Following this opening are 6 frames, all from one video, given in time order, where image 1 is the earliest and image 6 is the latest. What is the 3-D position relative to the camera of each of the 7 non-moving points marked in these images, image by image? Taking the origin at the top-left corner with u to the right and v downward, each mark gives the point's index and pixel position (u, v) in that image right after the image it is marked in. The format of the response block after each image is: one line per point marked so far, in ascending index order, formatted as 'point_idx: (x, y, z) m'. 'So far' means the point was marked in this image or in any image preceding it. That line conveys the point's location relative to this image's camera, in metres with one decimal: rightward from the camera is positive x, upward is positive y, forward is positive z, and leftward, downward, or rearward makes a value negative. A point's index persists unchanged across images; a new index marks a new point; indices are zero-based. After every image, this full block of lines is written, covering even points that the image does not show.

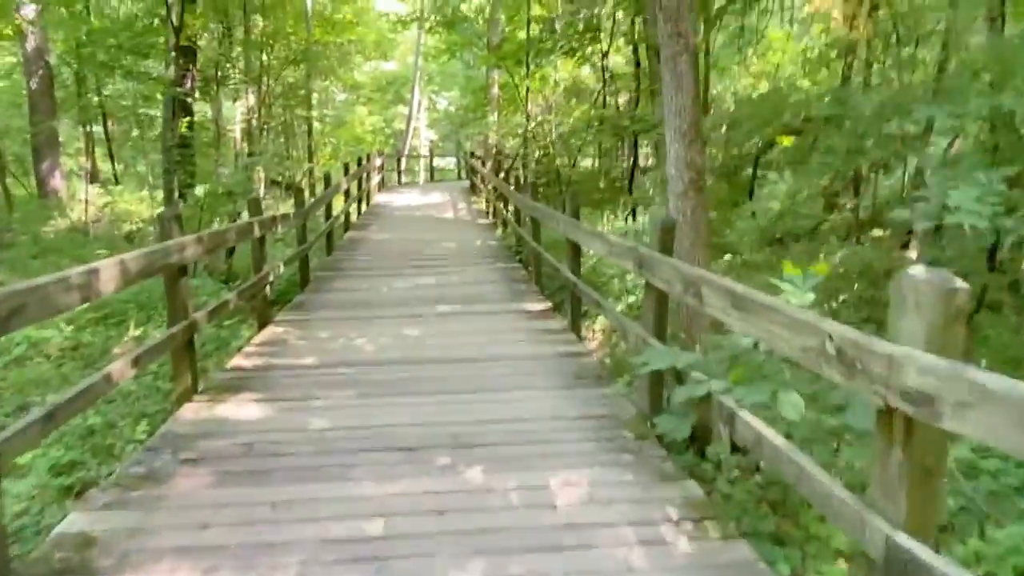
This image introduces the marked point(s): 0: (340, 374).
0: (-1.1, -0.5, +4.2) m
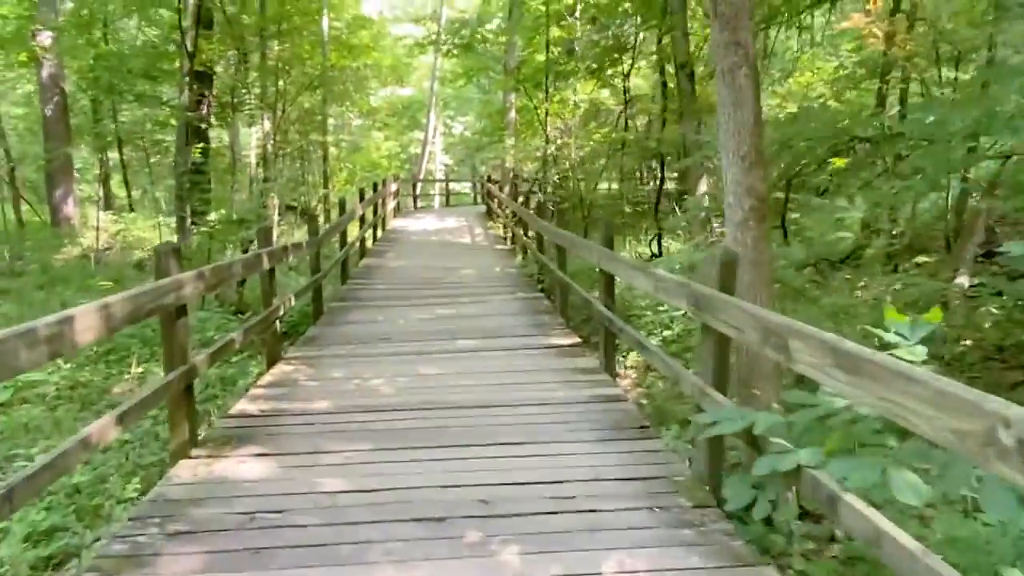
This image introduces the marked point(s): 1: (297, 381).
0: (-0.9, -0.8, +3.8) m
1: (-1.5, -0.7, +4.7) m
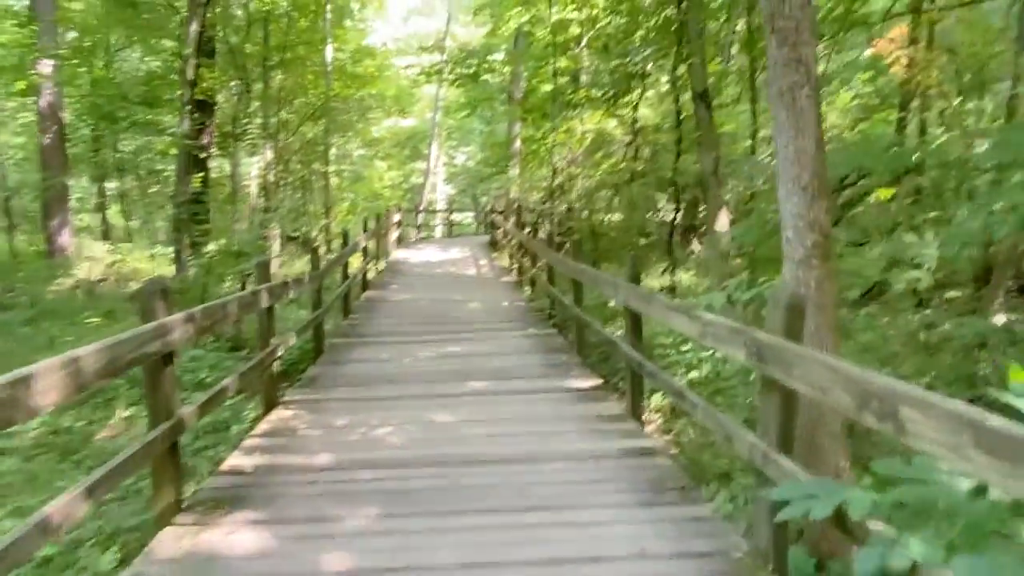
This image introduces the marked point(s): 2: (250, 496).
0: (-0.8, -1.0, +3.4) m
1: (-1.4, -0.9, +4.3) m
2: (-1.3, -1.0, +3.3) m
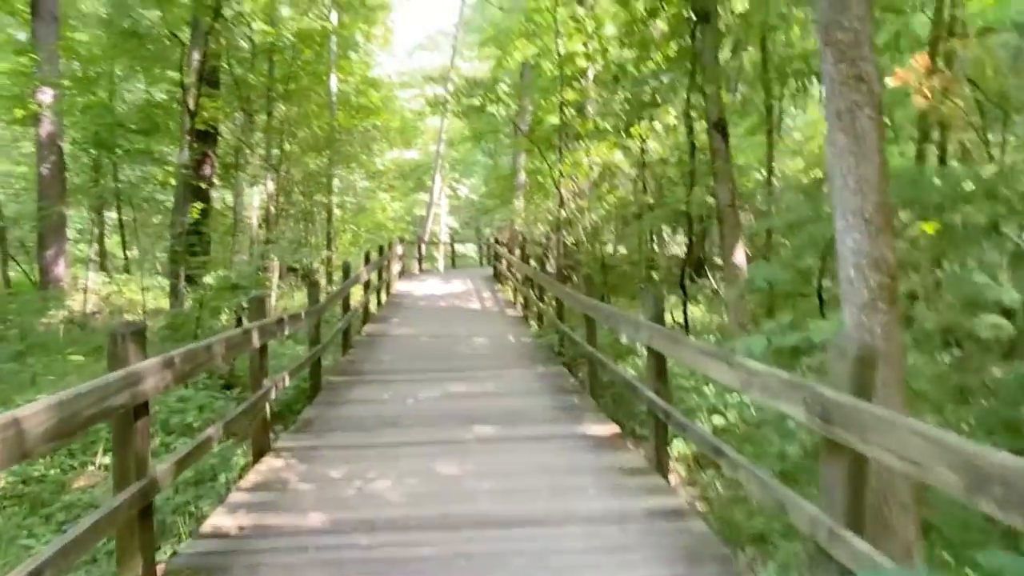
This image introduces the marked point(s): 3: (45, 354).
0: (-0.7, -1.2, +3.0) m
1: (-1.3, -1.1, +3.9) m
2: (-1.2, -1.2, +2.9) m
3: (-6.3, -0.9, +9.1) m
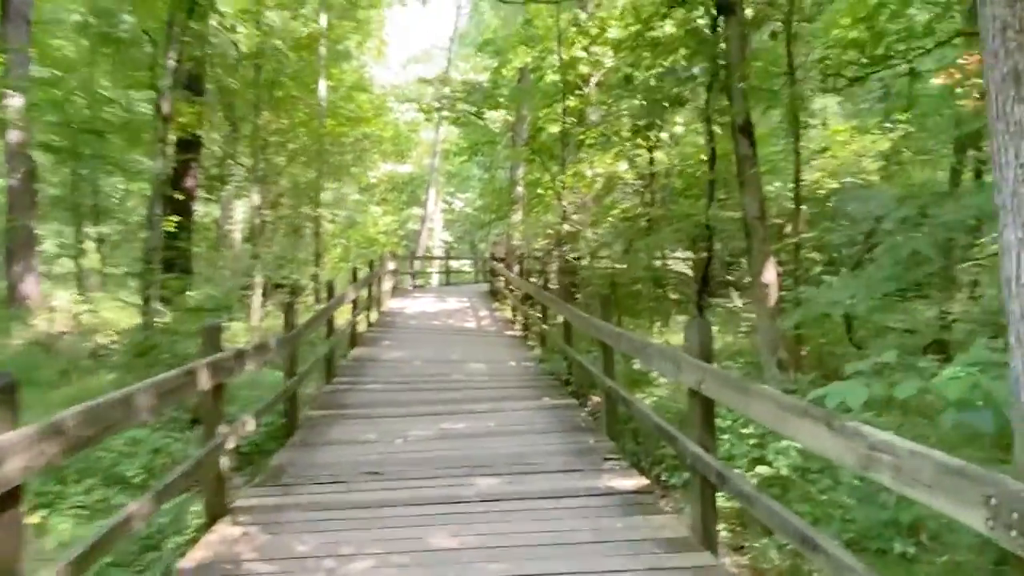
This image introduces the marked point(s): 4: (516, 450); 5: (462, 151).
0: (-0.6, -1.3, +2.2) m
1: (-1.3, -1.3, +3.1) m
2: (-1.1, -1.3, +2.1) m
3: (-6.3, -1.1, +8.2) m
4: (0.0, -1.2, +4.8) m
5: (-1.2, +3.2, +15.6) m
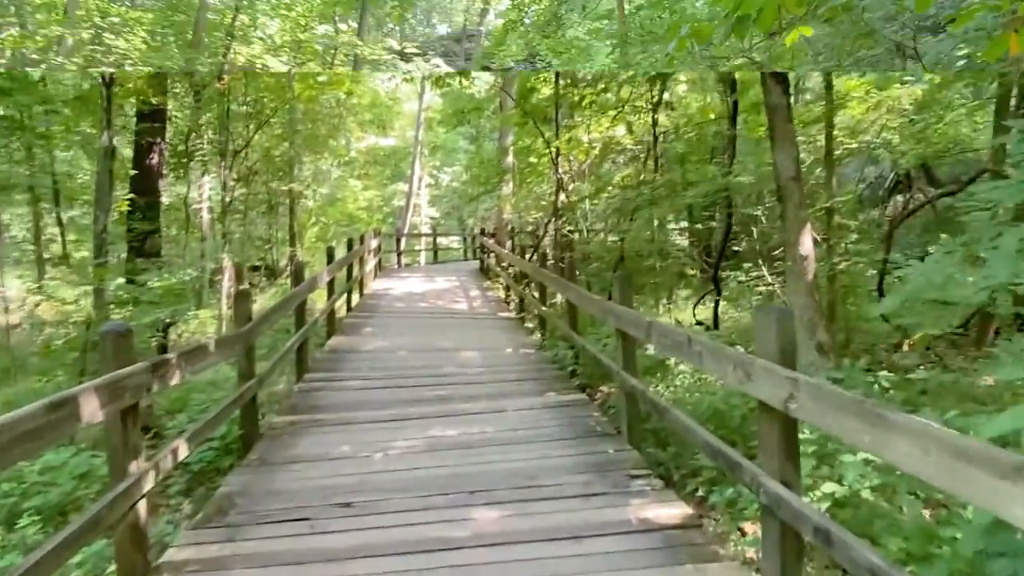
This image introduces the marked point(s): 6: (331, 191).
0: (-0.6, -1.3, +1.4) m
1: (-1.2, -1.2, +2.2) m
2: (-1.1, -1.3, +1.2) m
3: (-6.4, -1.0, +7.3) m
4: (+0.1, -1.0, +3.9) m
5: (-1.4, +3.7, +14.6) m
6: (-4.7, +2.5, +17.0) m
